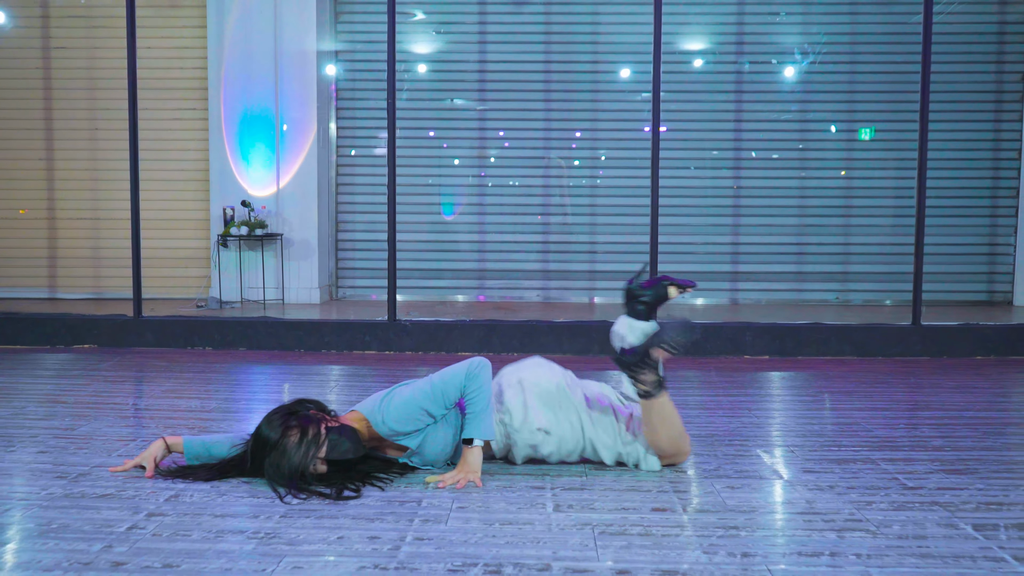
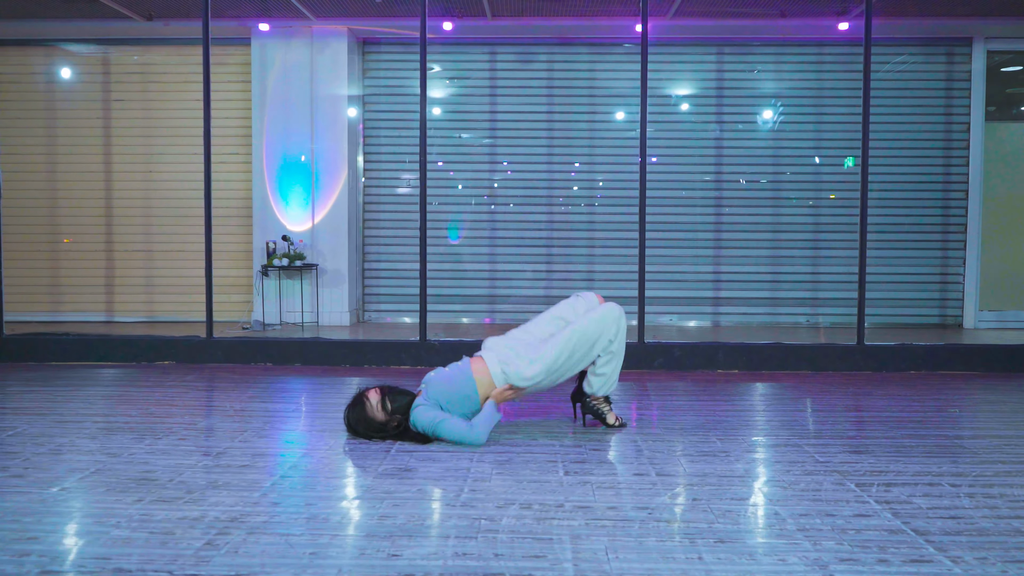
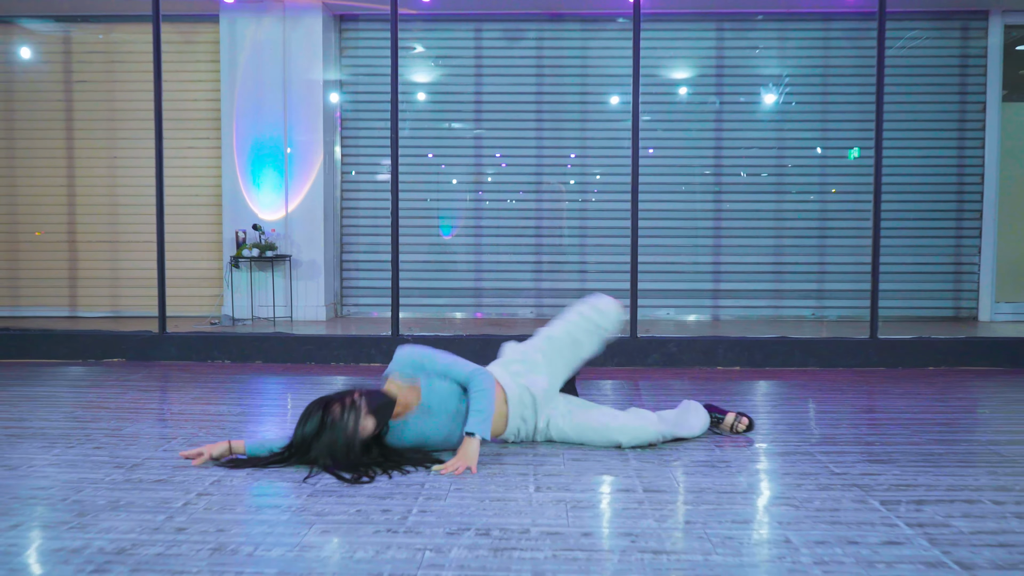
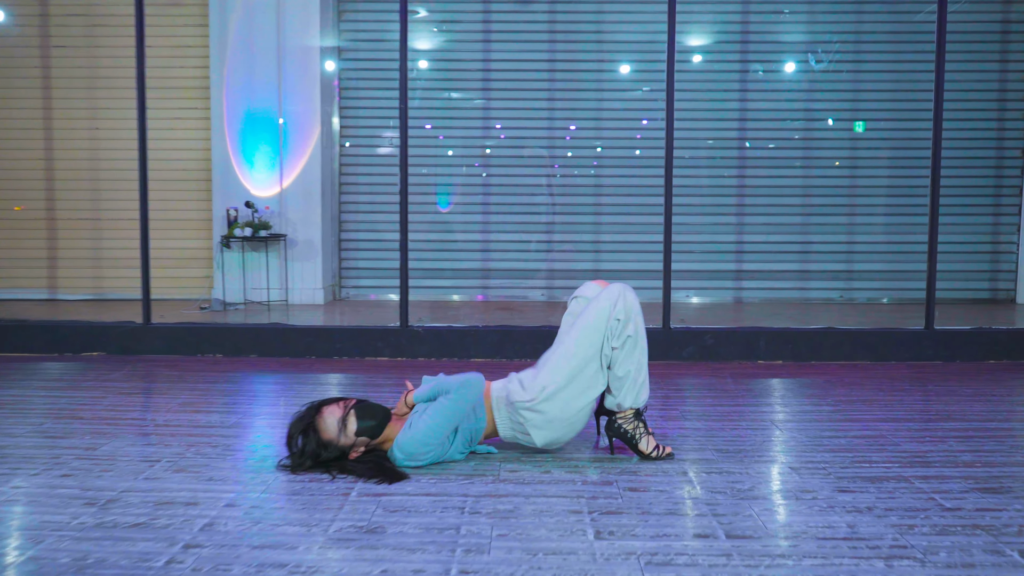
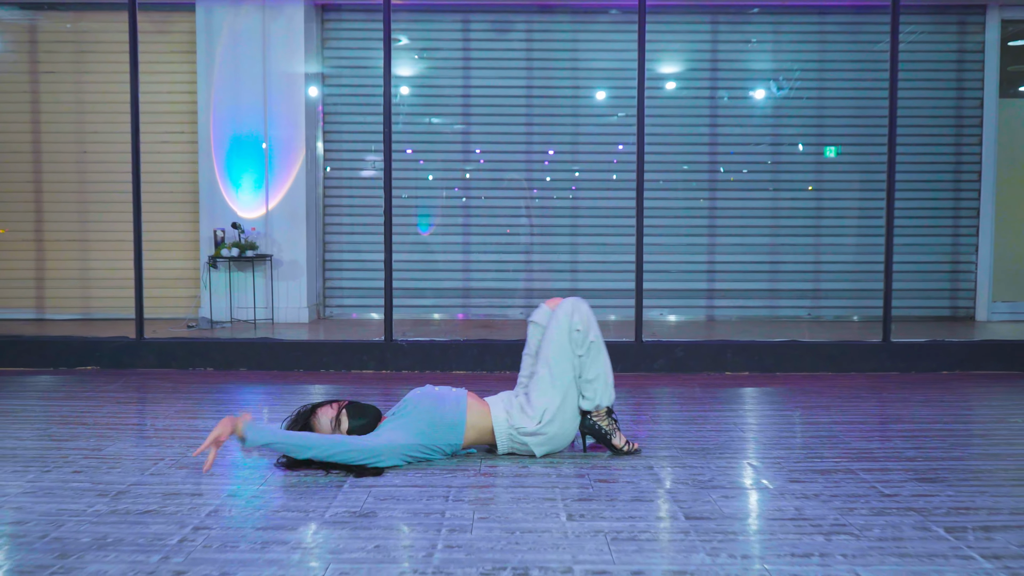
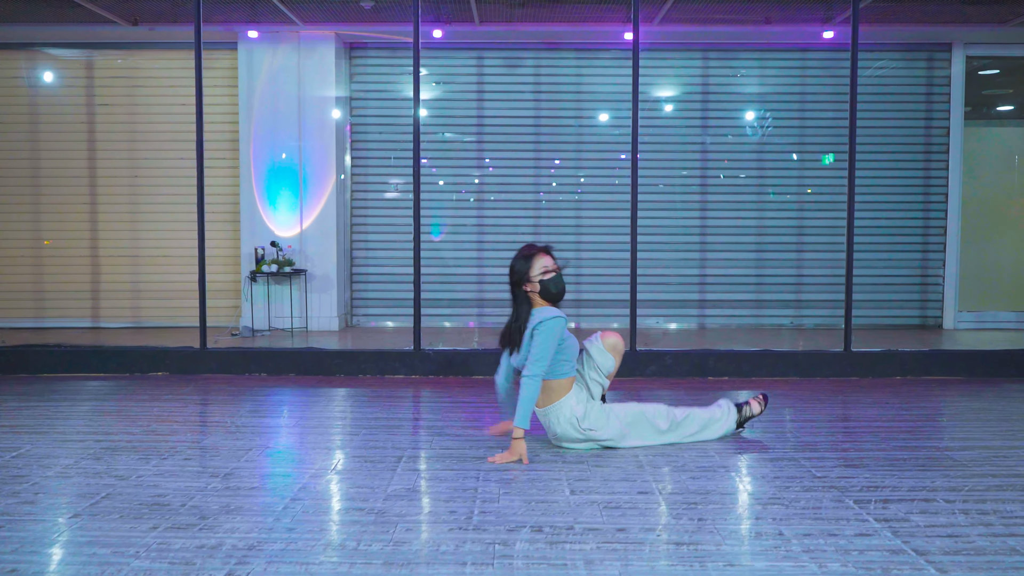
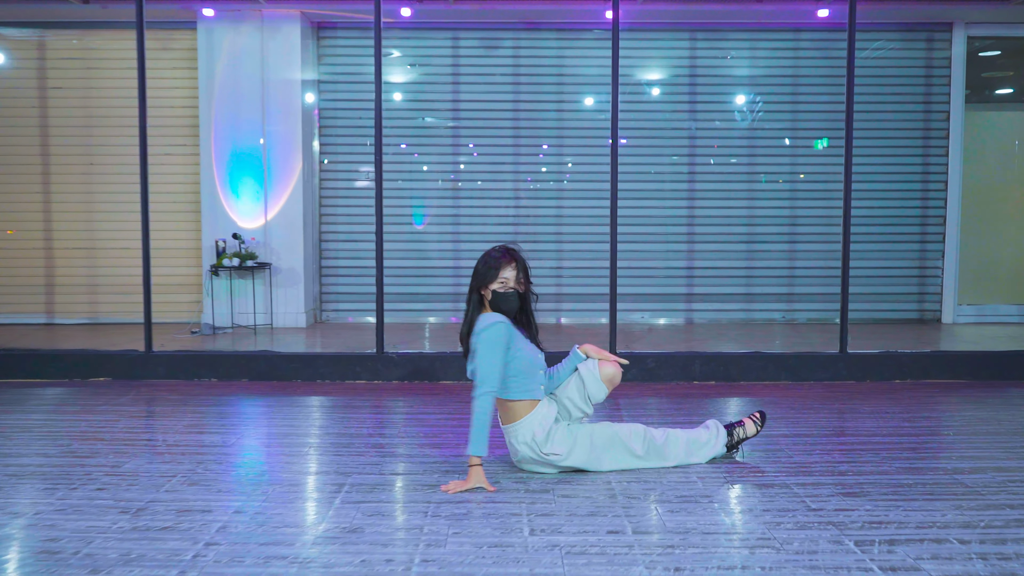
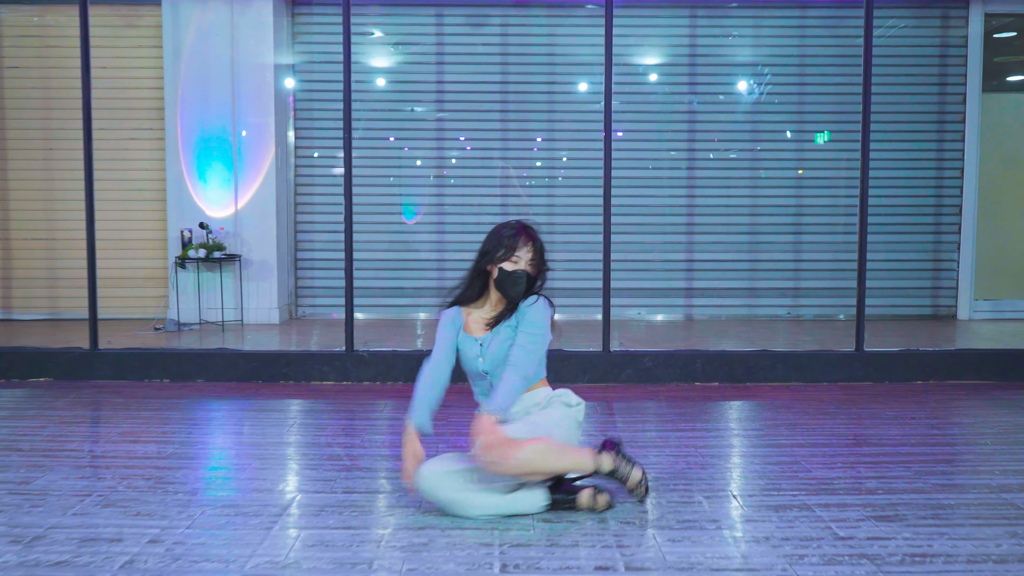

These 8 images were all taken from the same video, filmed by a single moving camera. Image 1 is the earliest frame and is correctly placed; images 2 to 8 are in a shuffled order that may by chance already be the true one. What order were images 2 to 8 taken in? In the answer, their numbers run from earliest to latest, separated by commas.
3, 2, 4, 5, 6, 7, 8
